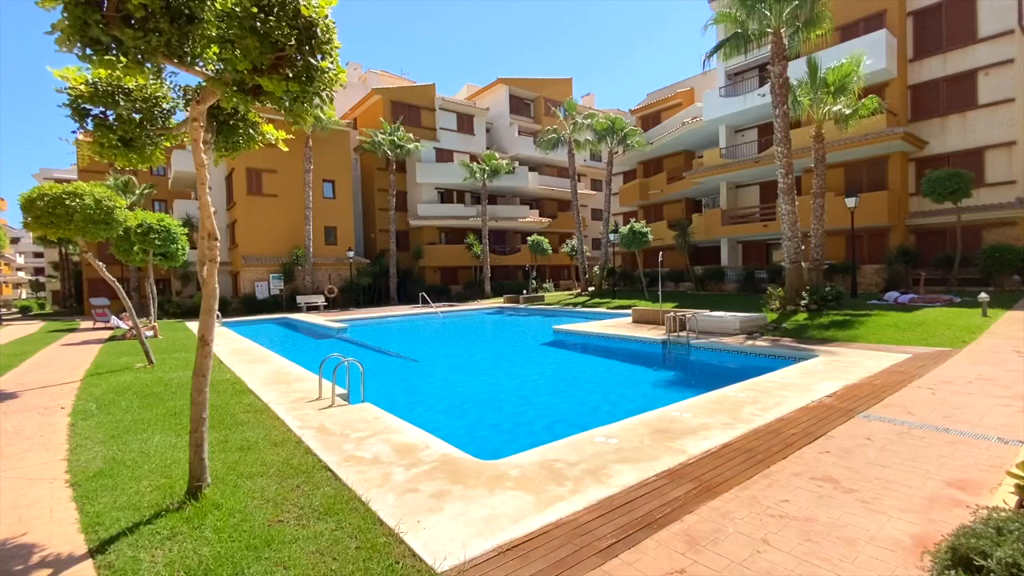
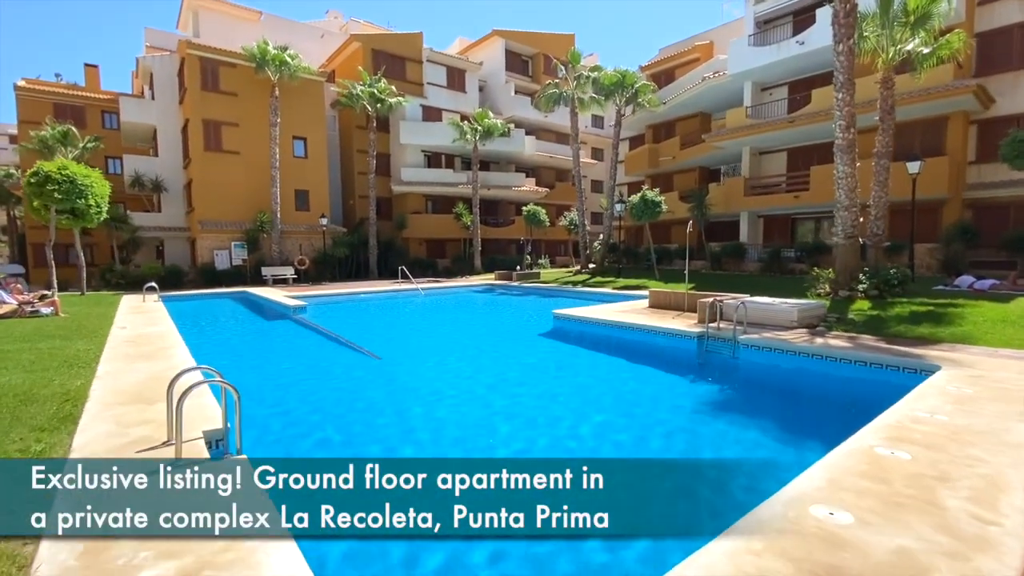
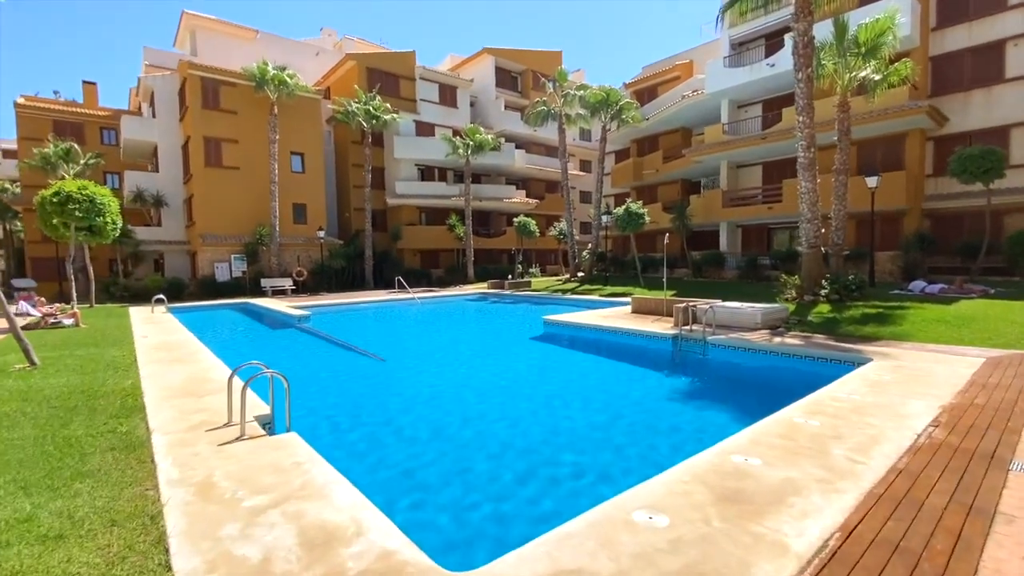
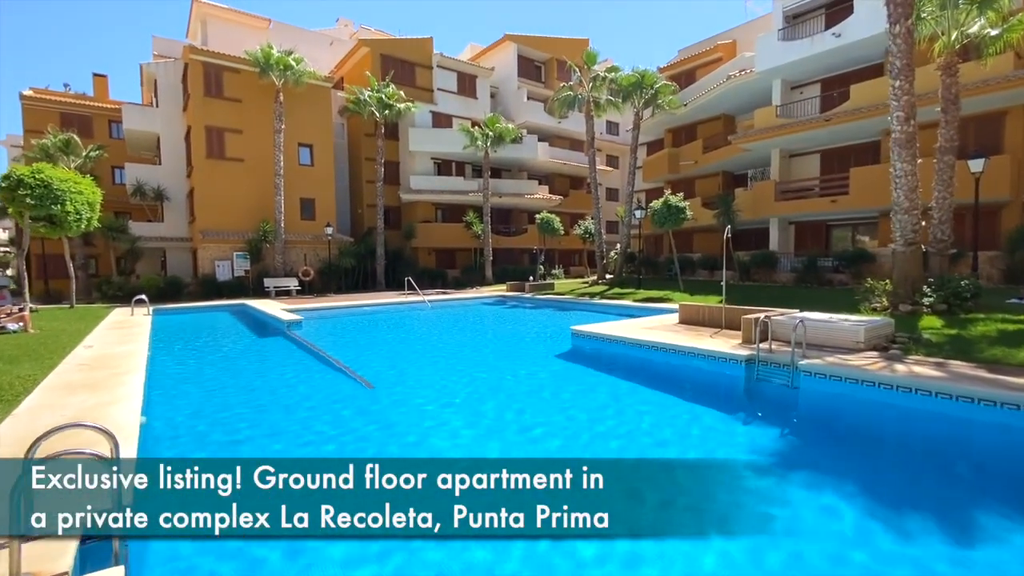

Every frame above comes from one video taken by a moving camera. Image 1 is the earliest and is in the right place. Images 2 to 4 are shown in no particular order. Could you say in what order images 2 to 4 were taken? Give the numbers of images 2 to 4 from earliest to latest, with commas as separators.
3, 2, 4
